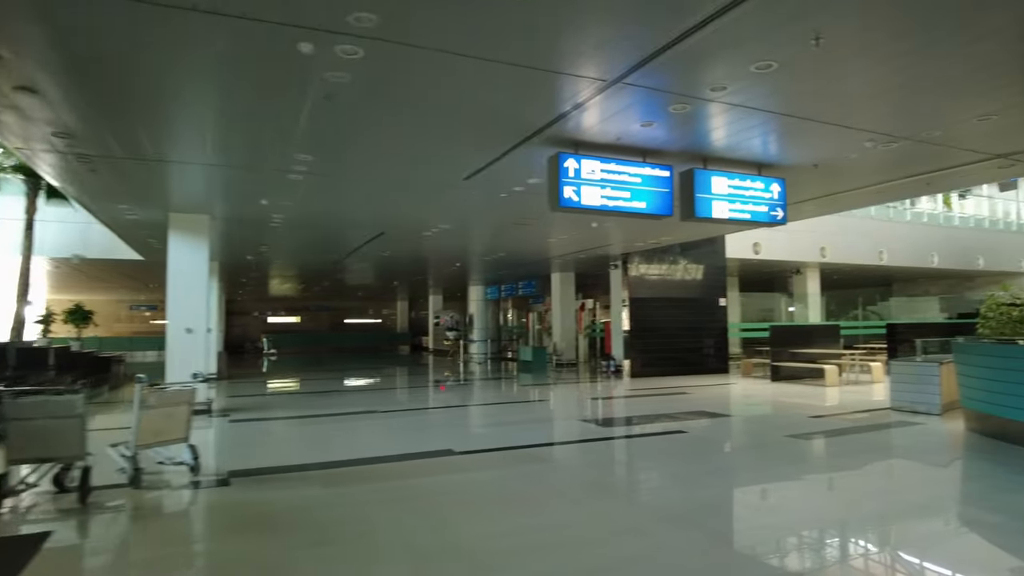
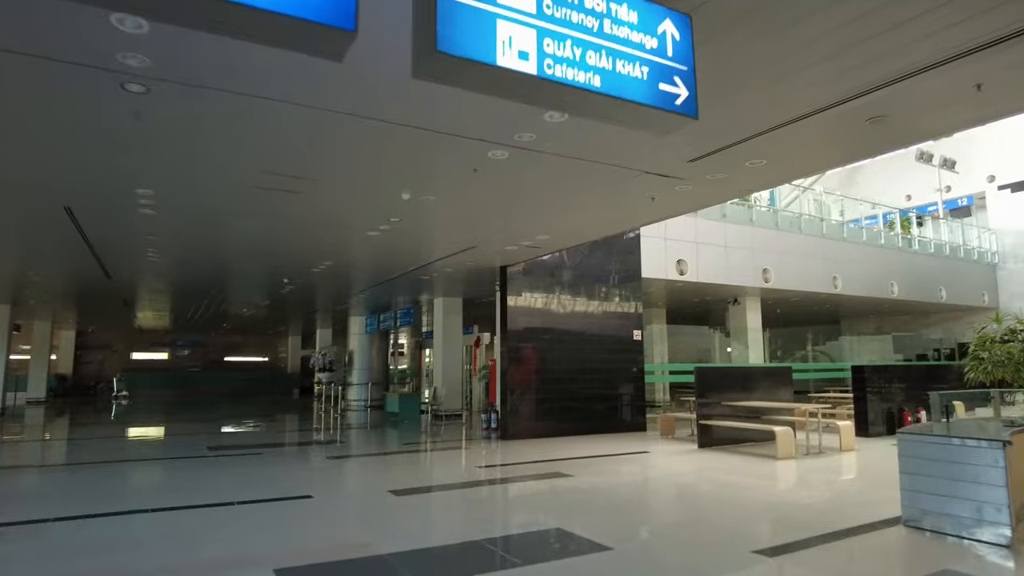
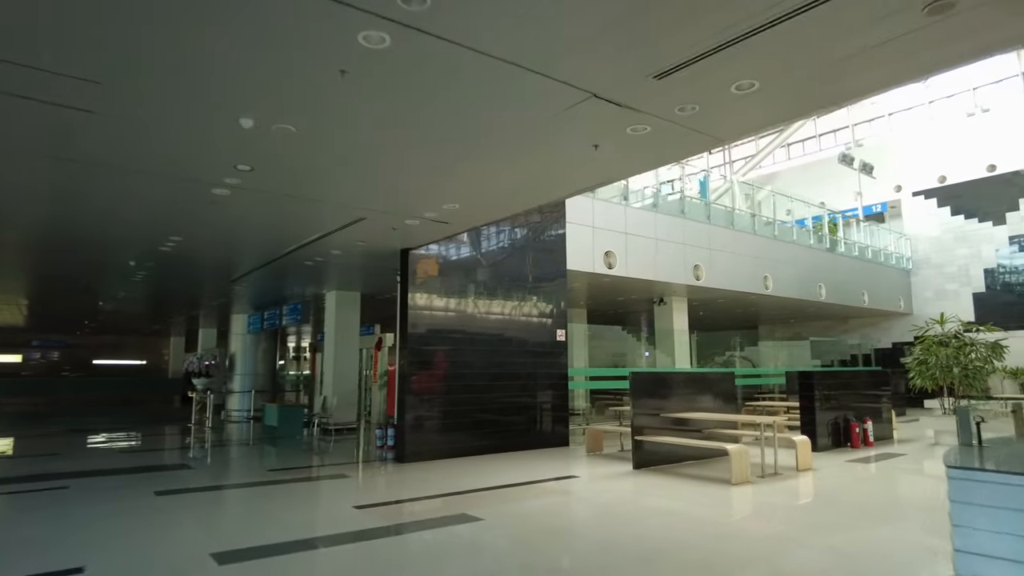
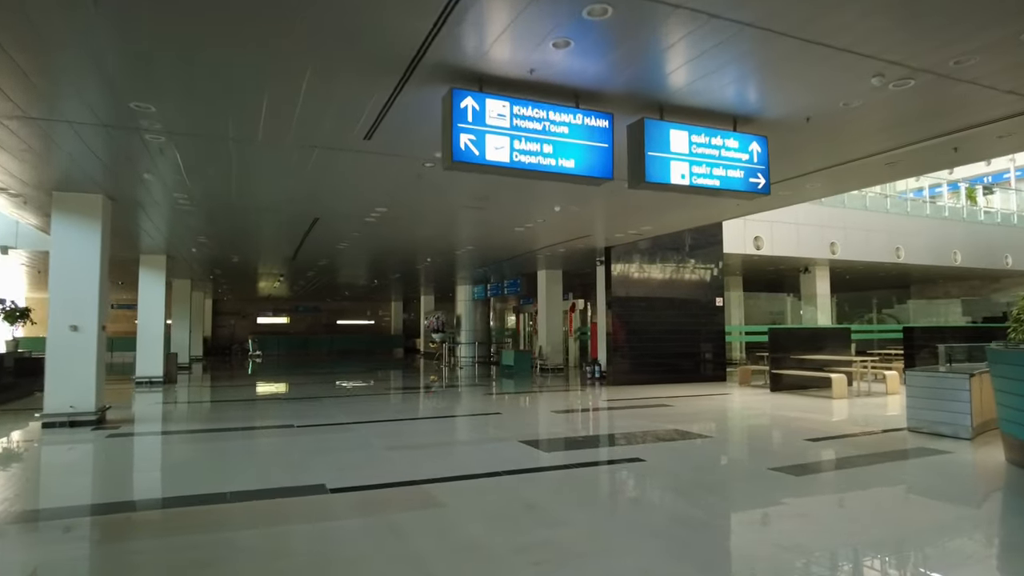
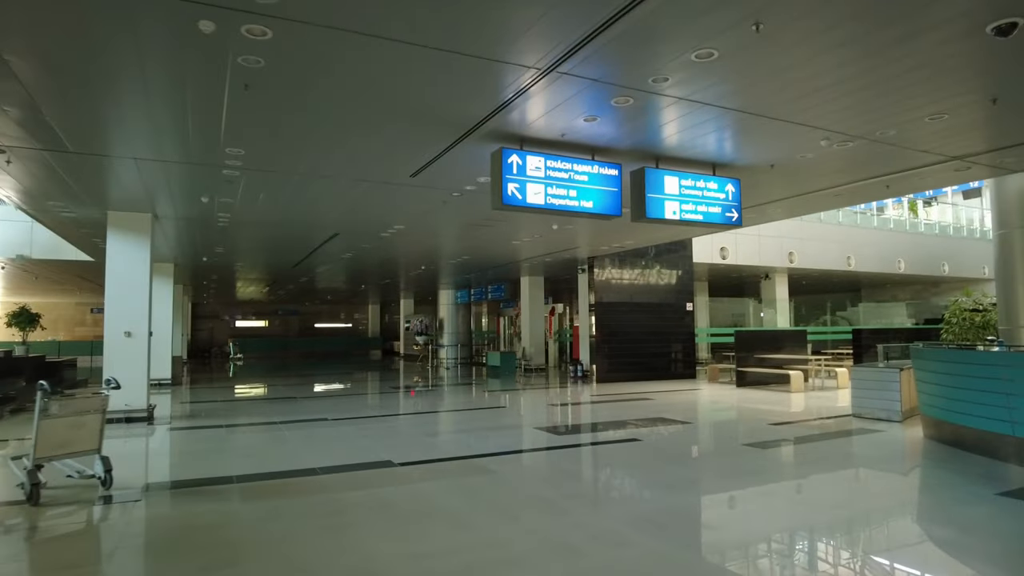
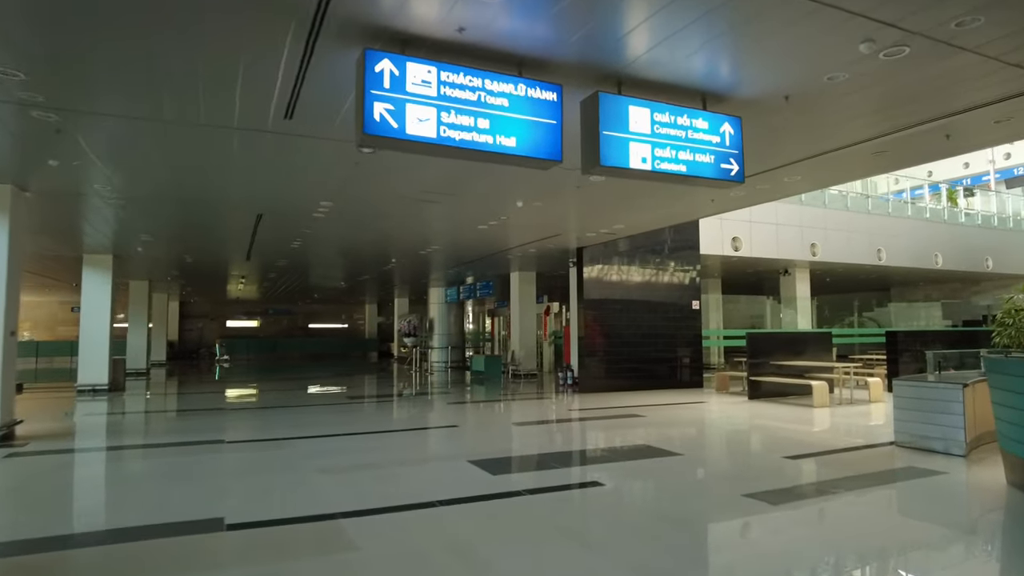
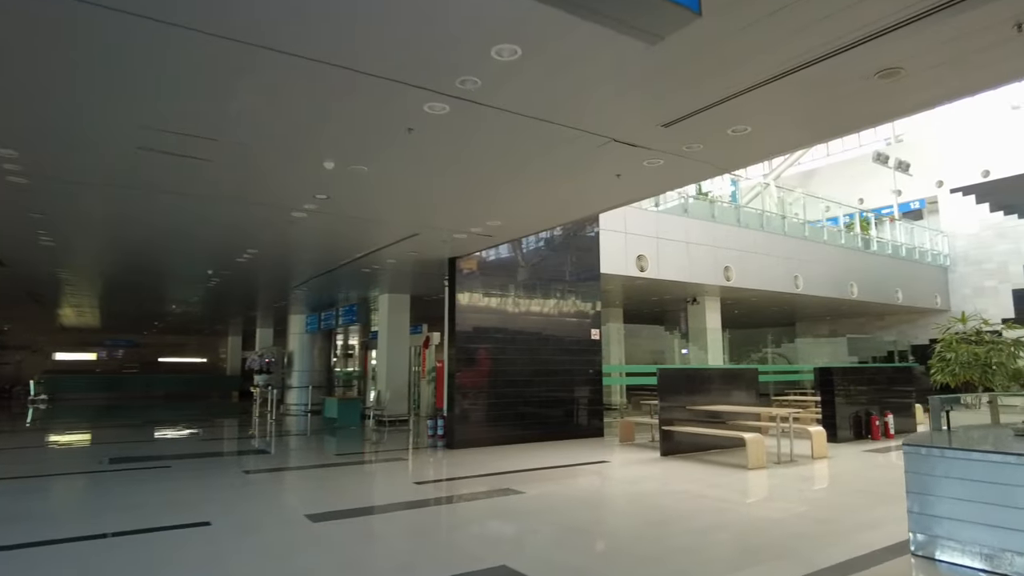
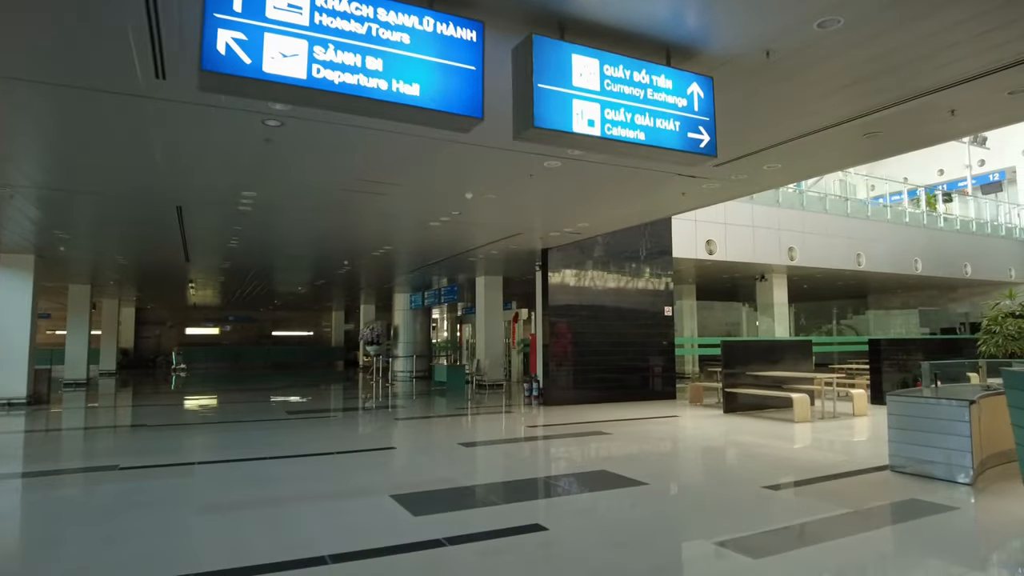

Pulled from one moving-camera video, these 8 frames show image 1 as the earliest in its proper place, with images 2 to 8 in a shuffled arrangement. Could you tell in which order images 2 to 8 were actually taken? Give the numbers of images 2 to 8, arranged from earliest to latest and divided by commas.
5, 4, 6, 8, 2, 7, 3
